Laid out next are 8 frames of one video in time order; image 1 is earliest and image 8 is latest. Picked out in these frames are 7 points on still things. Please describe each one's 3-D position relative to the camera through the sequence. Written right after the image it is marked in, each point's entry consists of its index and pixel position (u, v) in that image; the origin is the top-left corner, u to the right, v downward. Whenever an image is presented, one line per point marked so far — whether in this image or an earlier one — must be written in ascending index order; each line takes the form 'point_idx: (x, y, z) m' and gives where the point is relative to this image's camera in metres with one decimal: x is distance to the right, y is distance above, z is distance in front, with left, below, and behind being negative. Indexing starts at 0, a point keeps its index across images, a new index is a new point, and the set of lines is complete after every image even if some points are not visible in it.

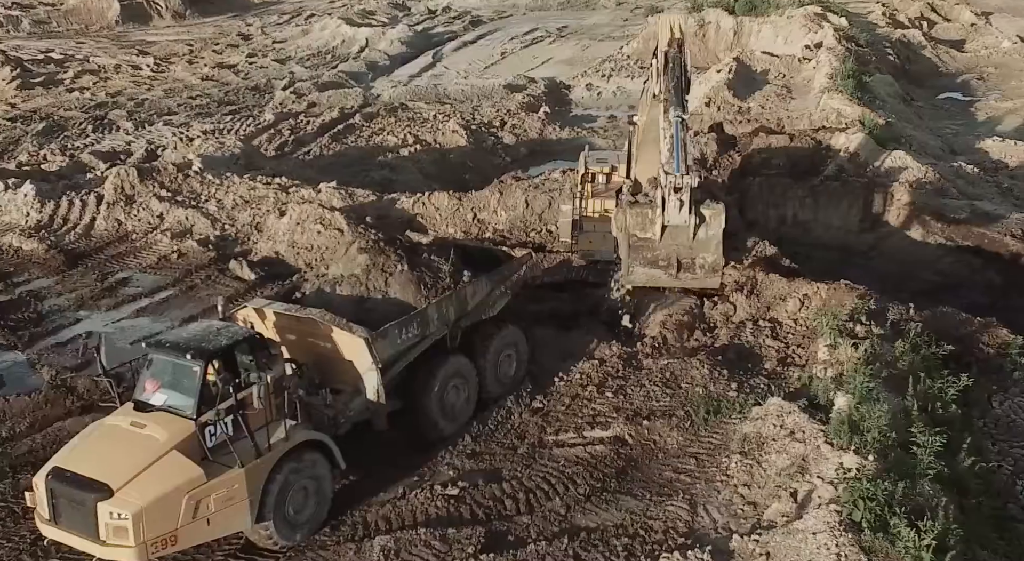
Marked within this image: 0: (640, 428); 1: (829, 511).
0: (+1.1, -1.3, +8.3) m
1: (+2.2, -1.6, +6.3) m
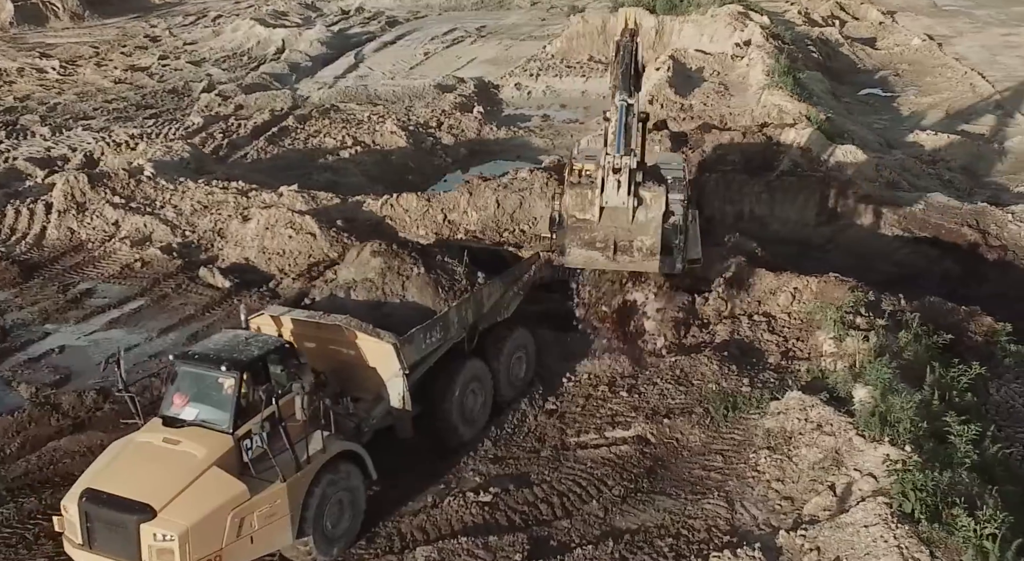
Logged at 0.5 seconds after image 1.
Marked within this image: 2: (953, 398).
0: (+1.3, -1.3, +8.3) m
1: (+2.5, -1.5, +6.3) m
2: (+3.8, -1.0, +8.2) m
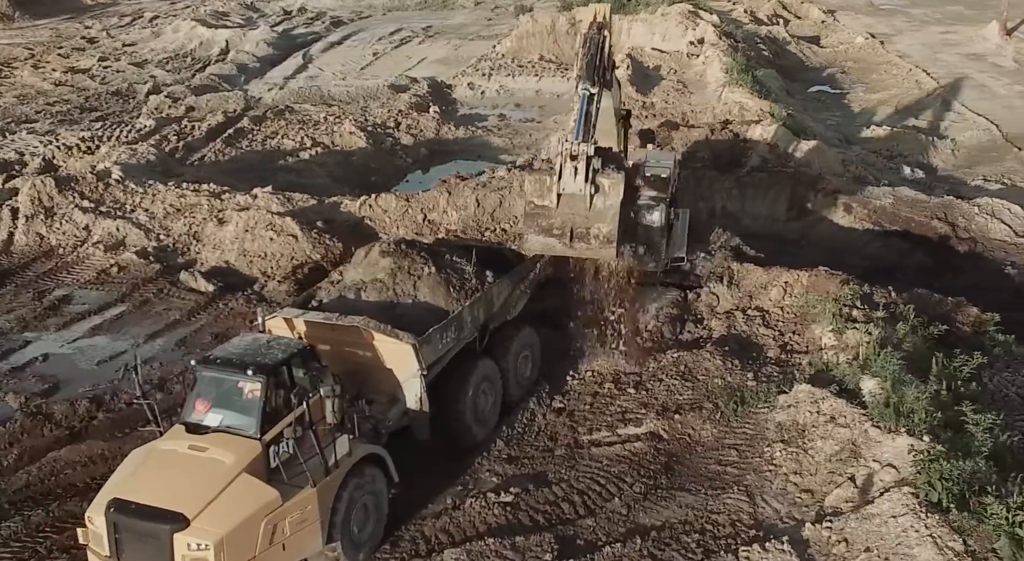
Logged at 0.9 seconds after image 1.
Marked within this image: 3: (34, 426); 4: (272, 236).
0: (+1.4, -1.2, +8.3) m
1: (+2.7, -1.4, +6.4) m
2: (+3.9, -0.9, +8.3) m
3: (-4.3, -1.3, +8.5) m
4: (-3.6, +0.6, +13.7) m
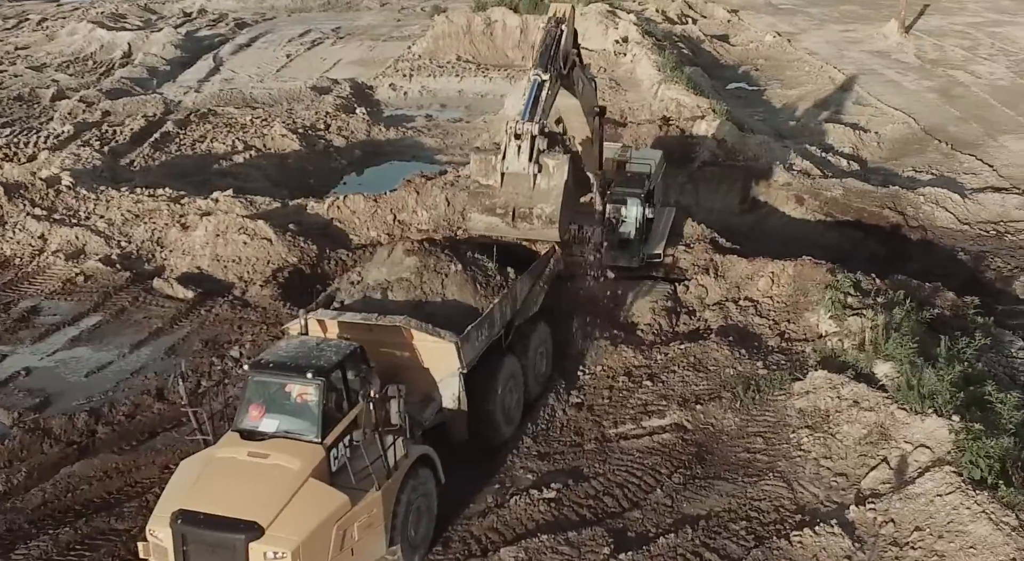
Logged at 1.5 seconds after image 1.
0: (+1.6, -1.2, +8.3) m
1: (+3.0, -1.3, +6.5) m
2: (+4.1, -0.8, +8.6) m
3: (-4.1, -1.4, +8.1) m
4: (-3.8, +0.6, +13.3) m
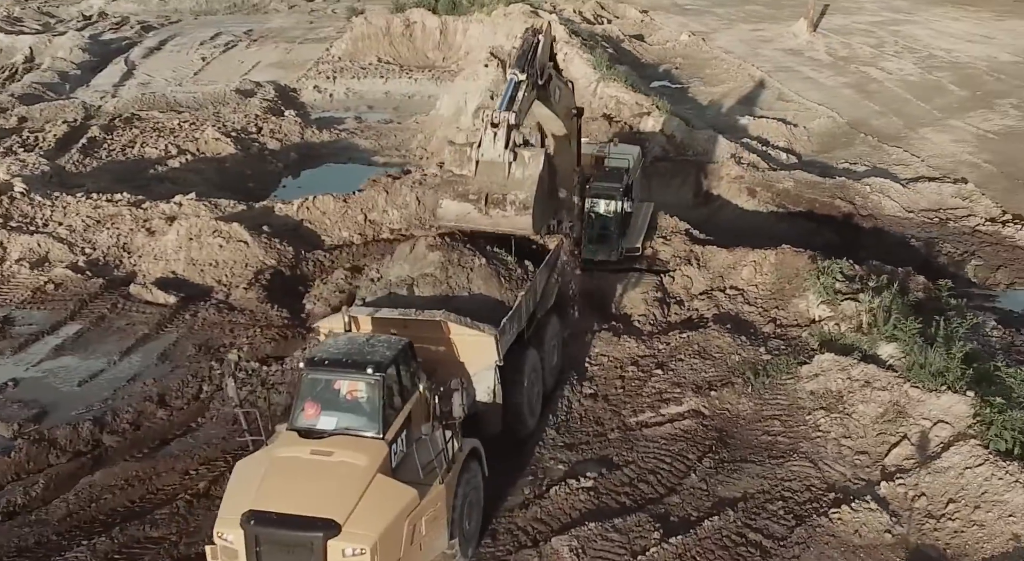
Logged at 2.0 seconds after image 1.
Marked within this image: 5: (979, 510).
0: (+1.8, -1.1, +8.5) m
1: (+3.3, -1.2, +6.8) m
2: (+4.2, -0.6, +8.9) m
3: (-3.9, -1.4, +7.8) m
4: (-4.0, +0.5, +13.1) m
5: (+3.2, -1.6, +6.4) m
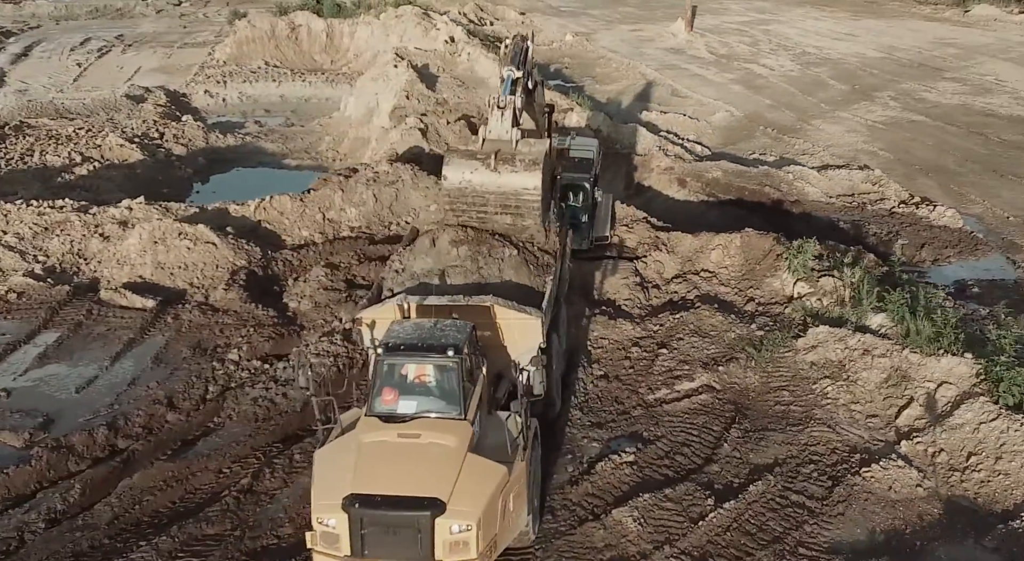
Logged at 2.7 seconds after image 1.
0: (+1.9, -0.9, +8.8) m
1: (+3.7, -0.9, +7.3) m
2: (+4.3, -0.3, +9.5) m
3: (-3.7, -1.5, +7.6) m
4: (-4.4, +0.5, +12.8) m
5: (+3.6, -1.3, +6.9) m
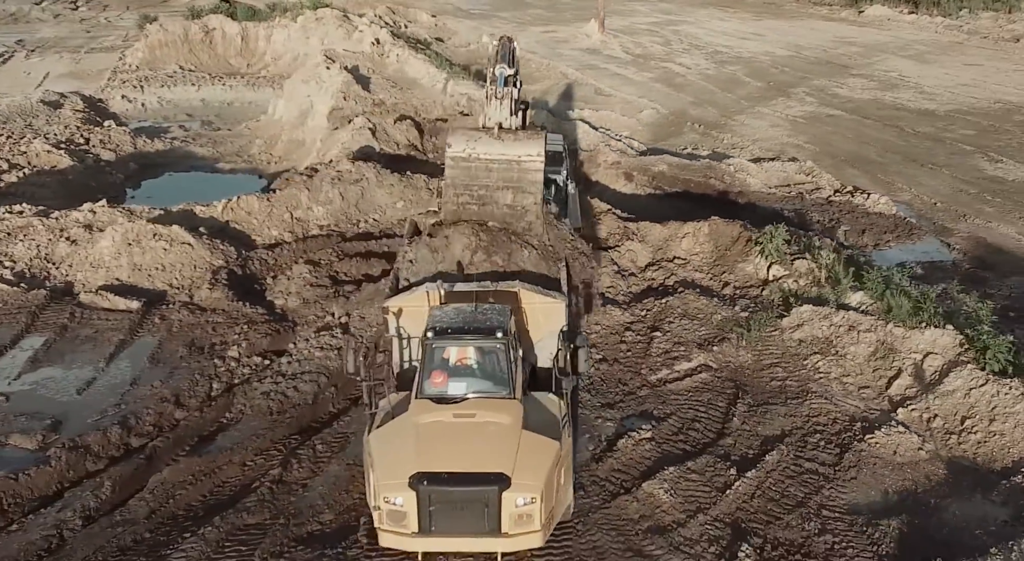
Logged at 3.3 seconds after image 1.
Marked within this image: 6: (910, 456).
0: (+2.0, -0.7, +9.1) m
1: (+3.8, -0.7, +7.8) m
2: (+4.3, -0.1, +10.0) m
3: (-3.5, -1.4, +7.5) m
4: (-4.6, +0.5, +12.7) m
5: (+3.8, -1.1, +7.4) m
6: (+3.1, -1.4, +7.2) m
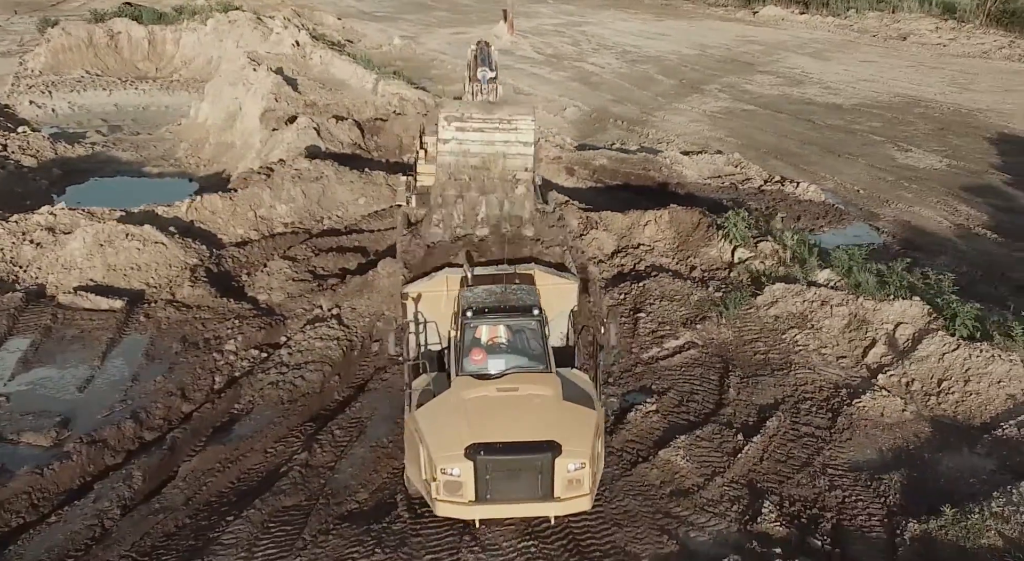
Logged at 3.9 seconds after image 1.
0: (+1.9, -0.5, +9.6) m
1: (+3.9, -0.5, +8.4) m
2: (+4.1, +0.2, +10.6) m
3: (-3.4, -1.4, +7.6) m
4: (-5.0, +0.5, +12.6) m
5: (+3.9, -0.9, +8.0) m
6: (+3.2, -1.1, +7.8) m
